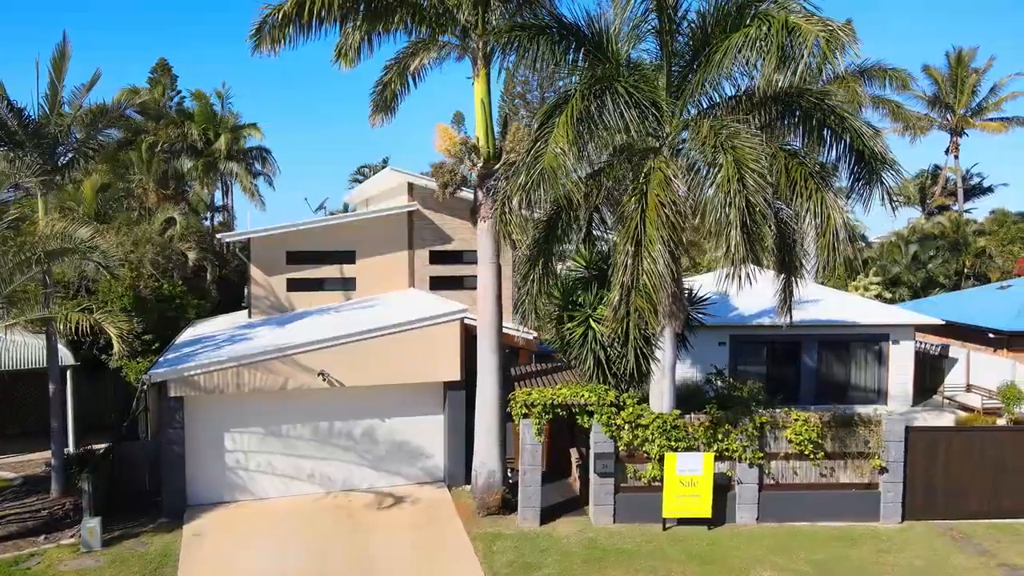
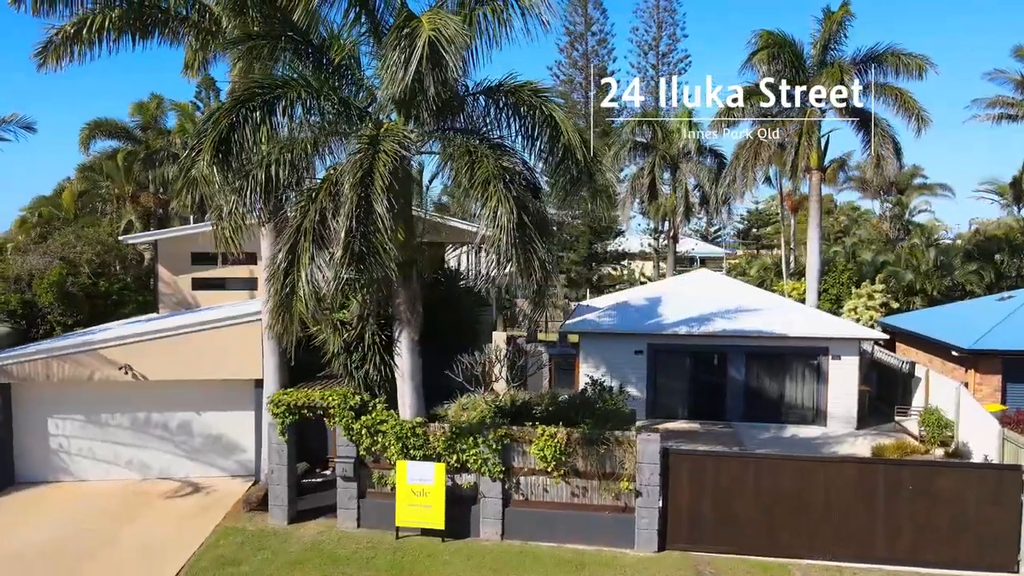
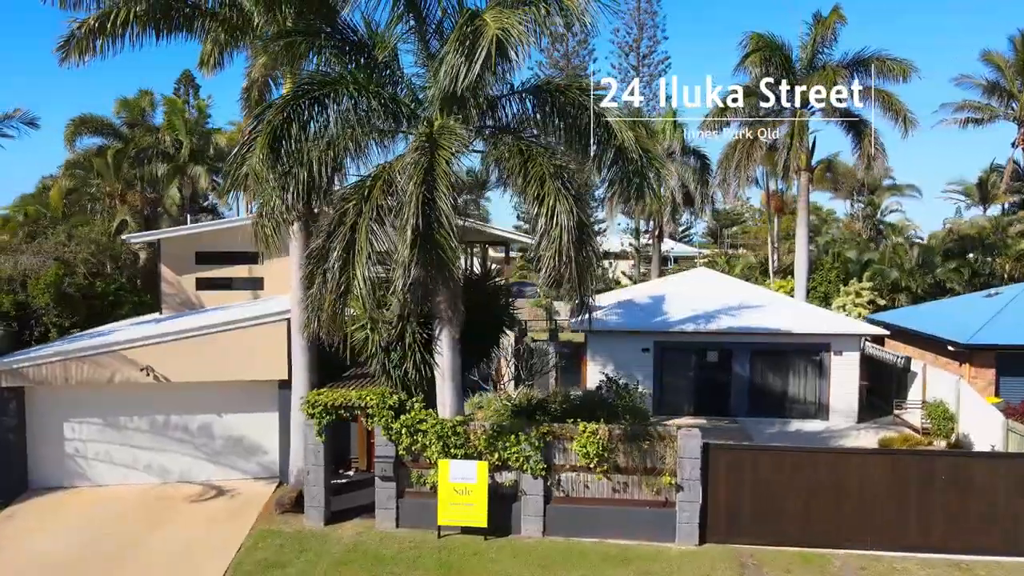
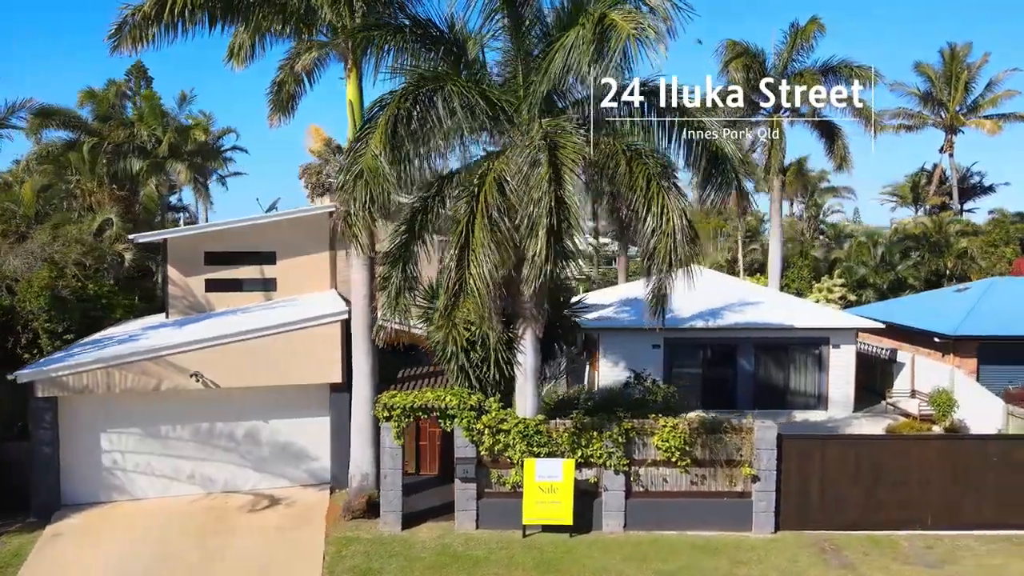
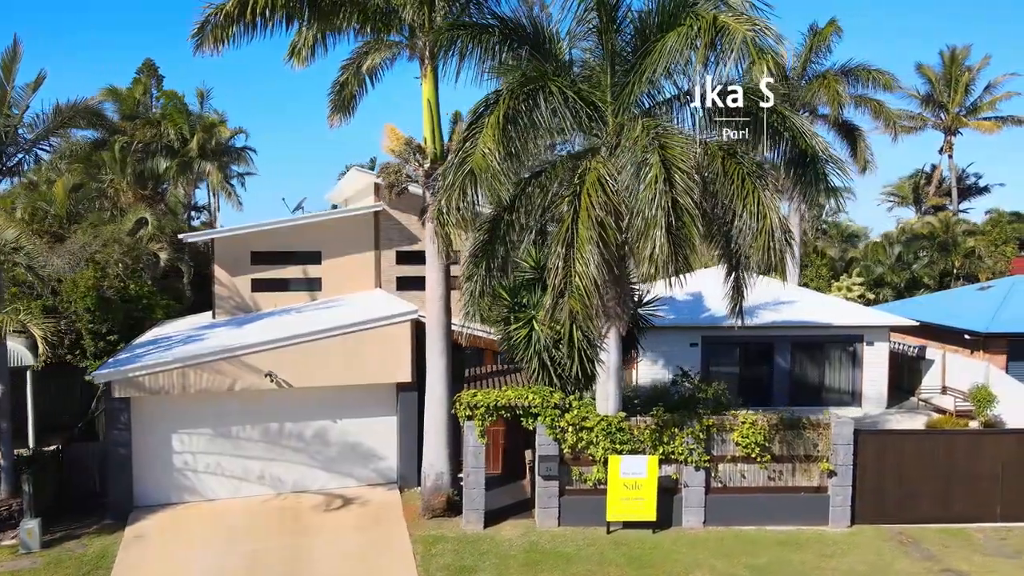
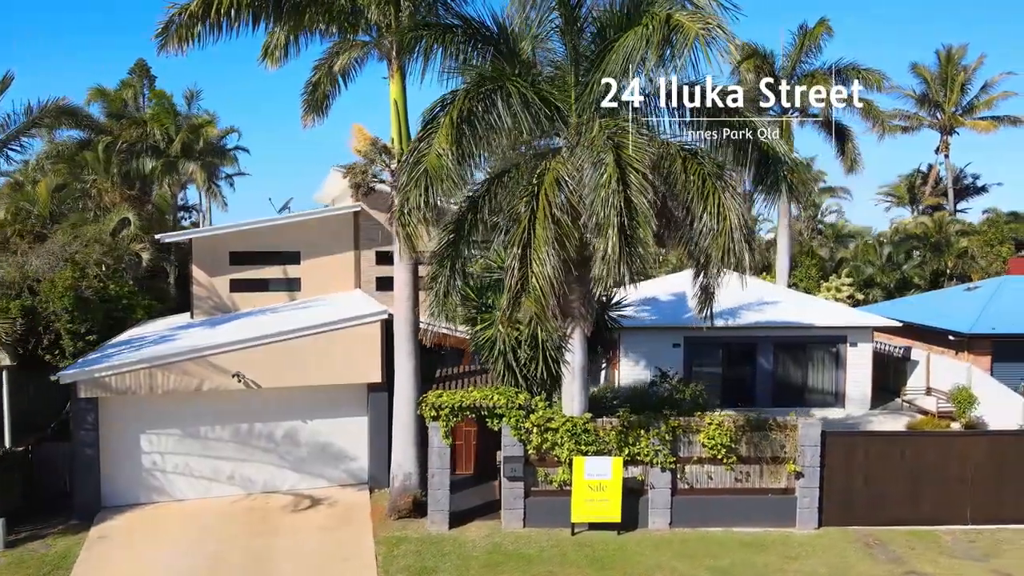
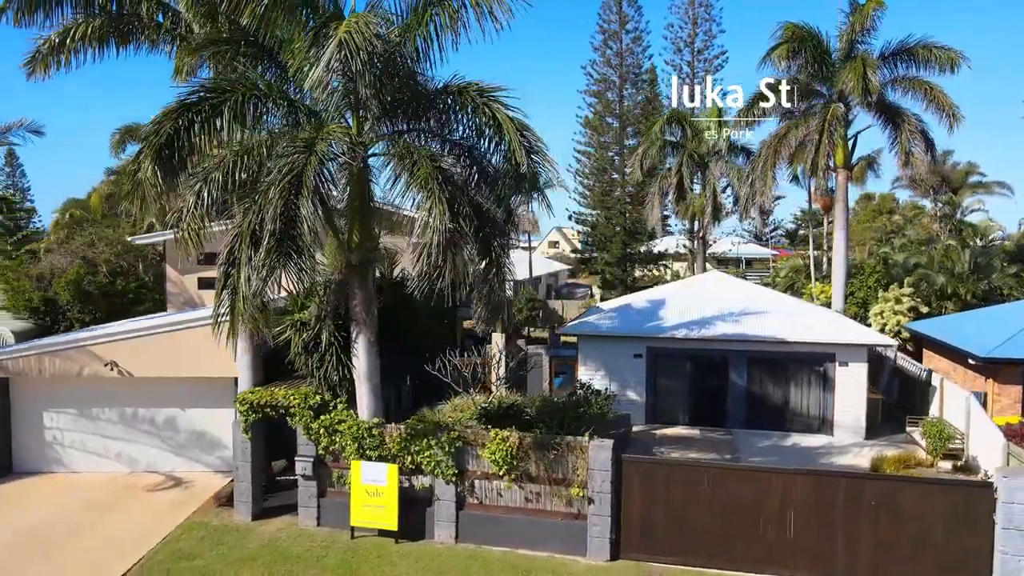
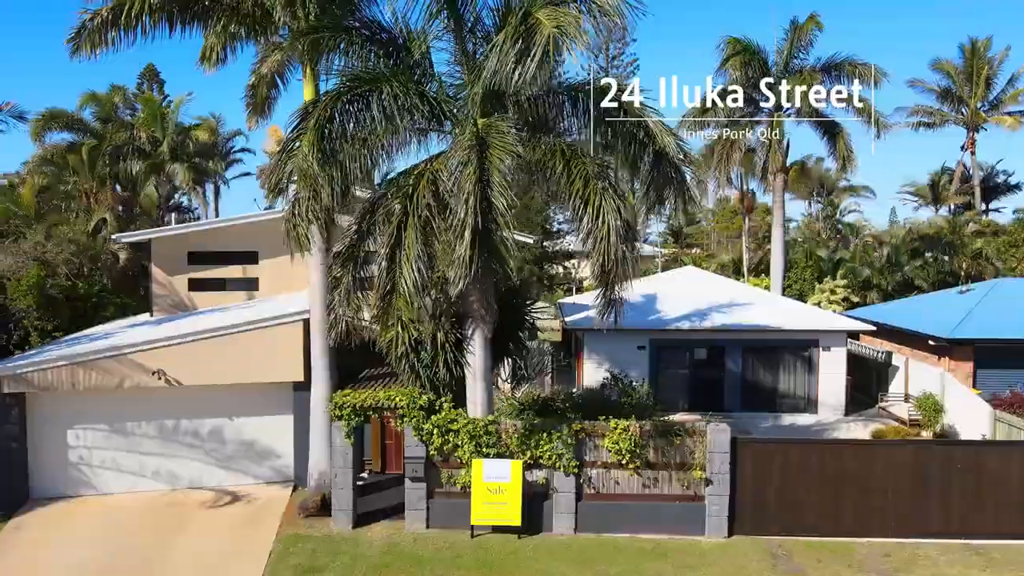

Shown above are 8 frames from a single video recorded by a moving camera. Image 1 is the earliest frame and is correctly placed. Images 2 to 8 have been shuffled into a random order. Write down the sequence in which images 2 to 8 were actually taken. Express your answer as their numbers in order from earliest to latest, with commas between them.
5, 6, 4, 8, 3, 2, 7
